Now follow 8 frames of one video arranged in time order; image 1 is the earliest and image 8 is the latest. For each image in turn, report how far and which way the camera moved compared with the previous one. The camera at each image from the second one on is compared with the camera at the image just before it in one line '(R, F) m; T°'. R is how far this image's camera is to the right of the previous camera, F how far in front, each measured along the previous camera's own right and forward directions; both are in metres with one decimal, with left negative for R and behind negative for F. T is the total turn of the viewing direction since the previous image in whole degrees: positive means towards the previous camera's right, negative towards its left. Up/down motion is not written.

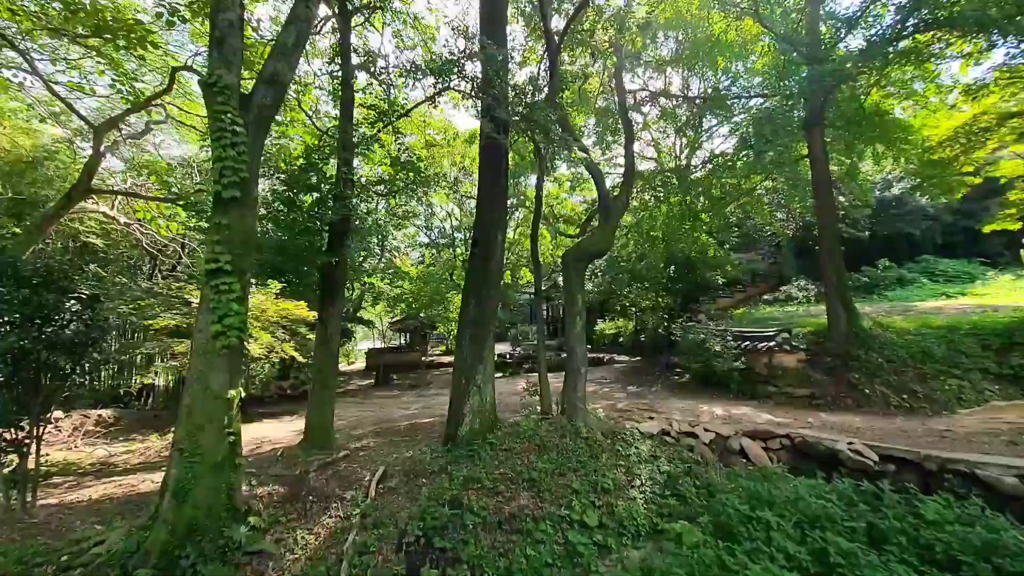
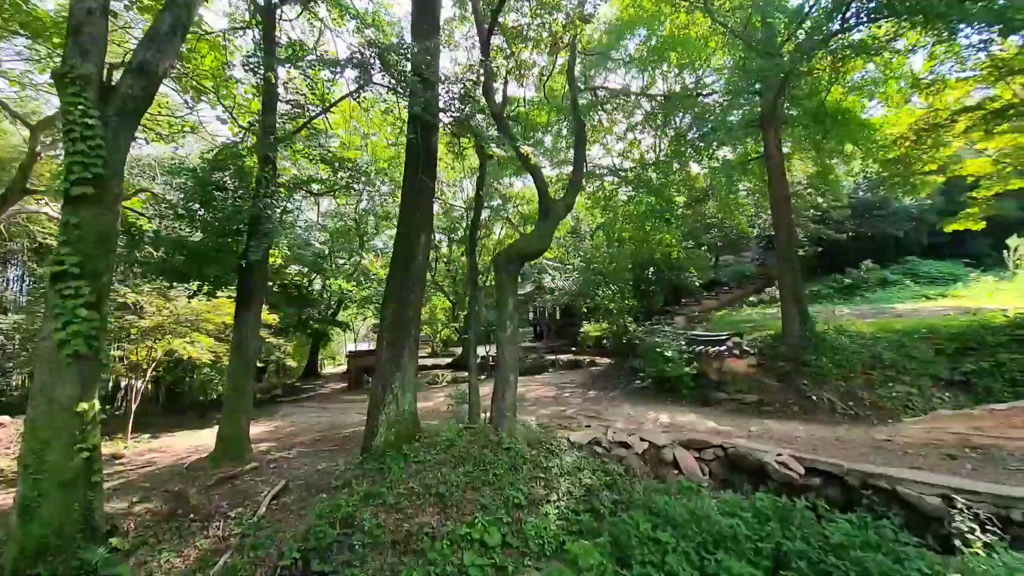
(+1.0, +0.3) m; 0°
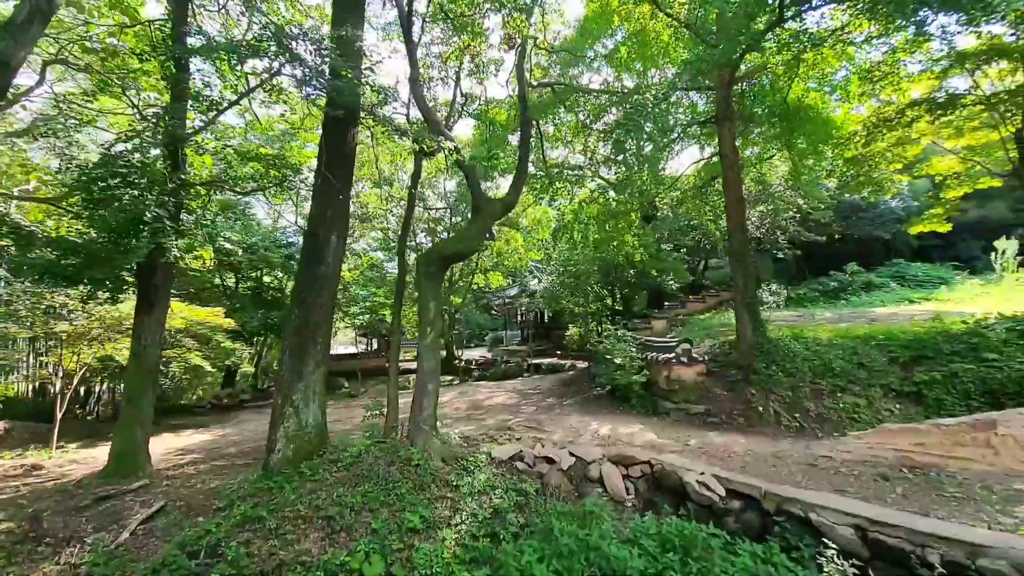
(+1.0, +0.4) m; 0°
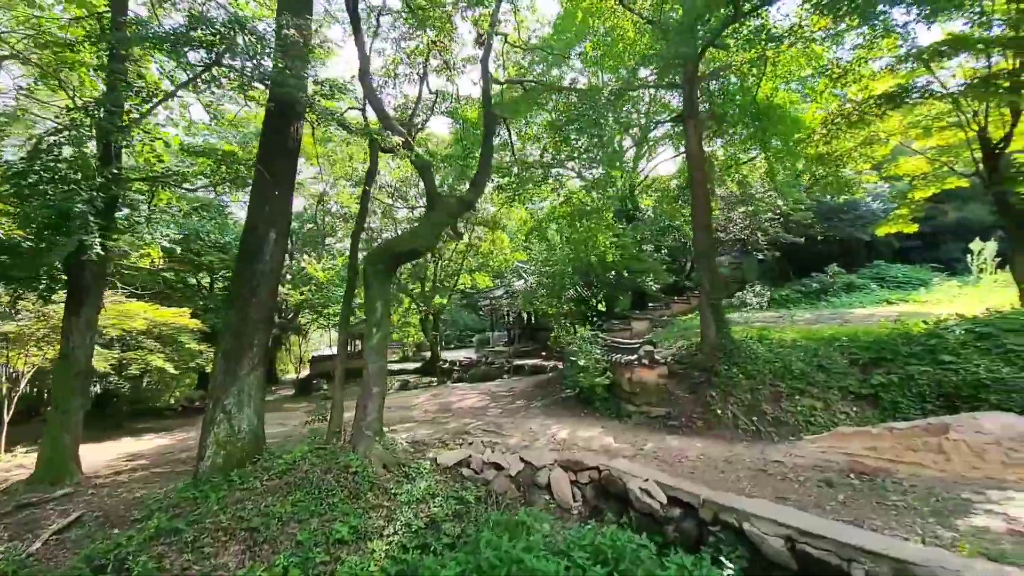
(+0.6, +0.2) m; +1°
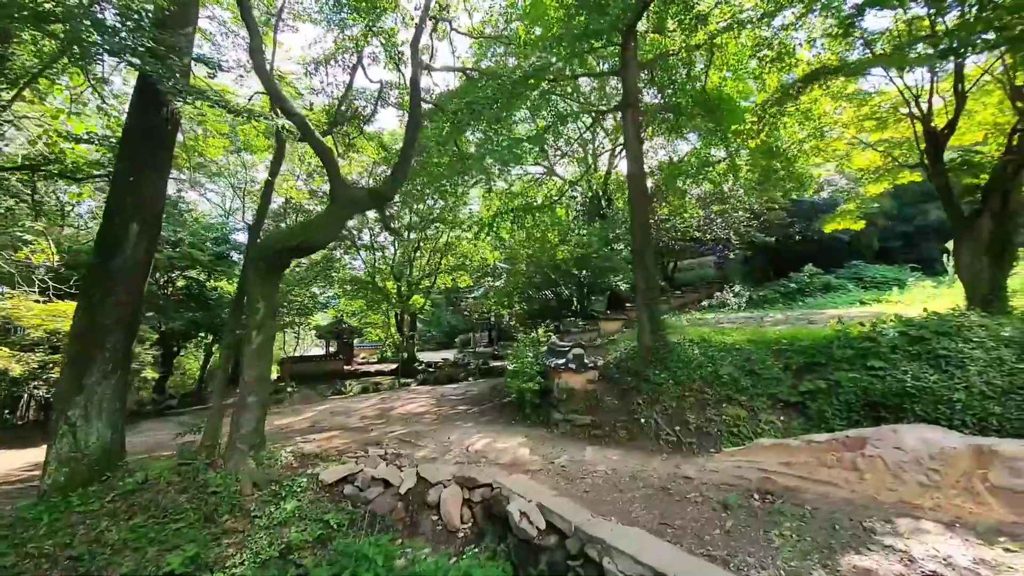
(+1.1, +0.5) m; +1°
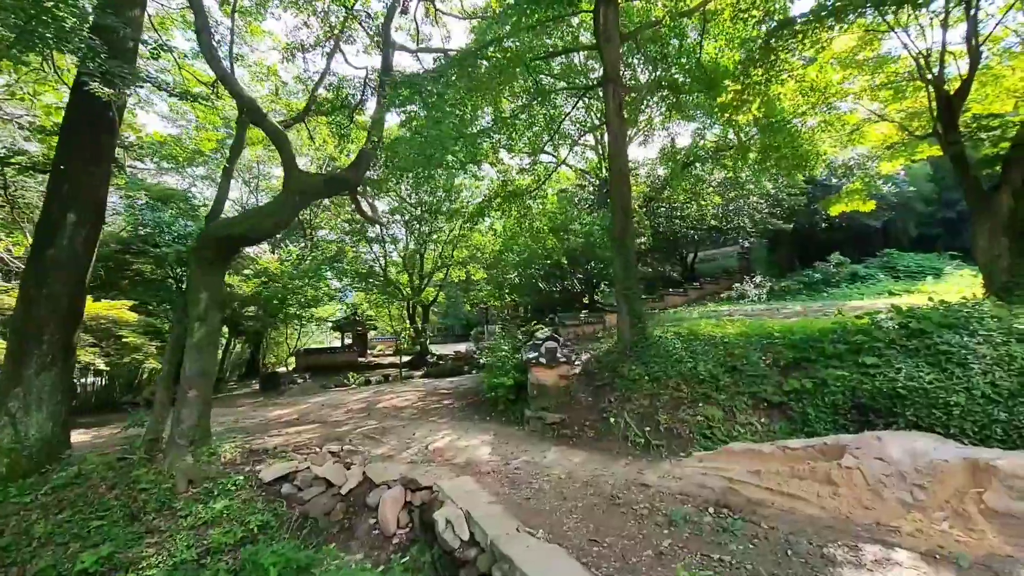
(+0.8, +0.4) m; -3°
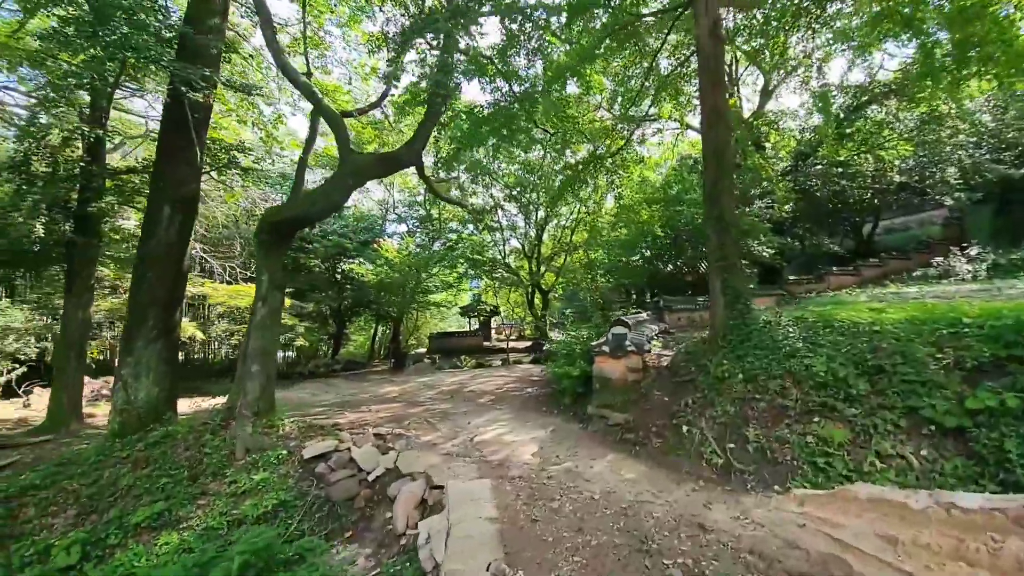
(+0.9, +0.9) m; -18°
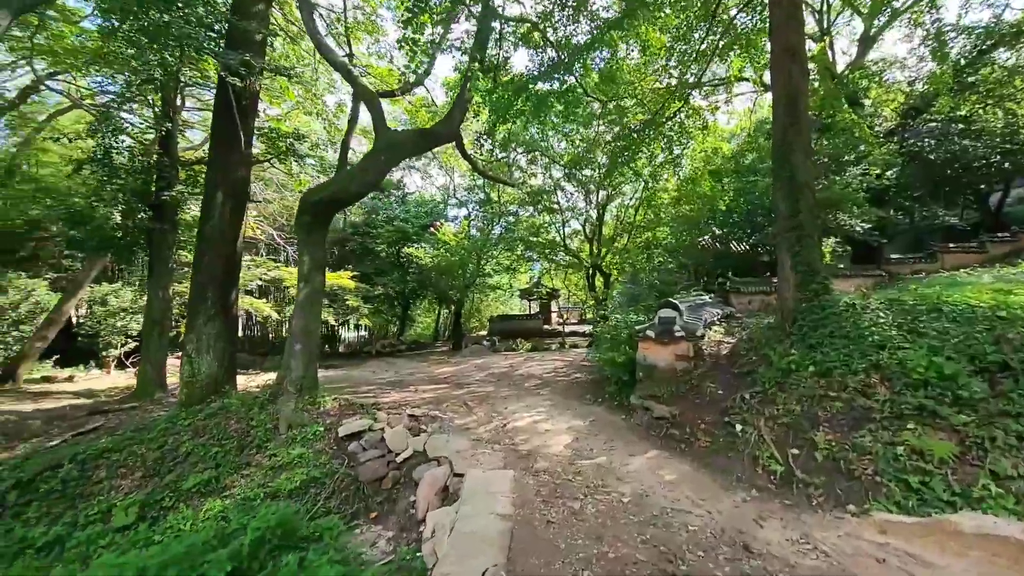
(+0.3, +0.3) m; -9°
